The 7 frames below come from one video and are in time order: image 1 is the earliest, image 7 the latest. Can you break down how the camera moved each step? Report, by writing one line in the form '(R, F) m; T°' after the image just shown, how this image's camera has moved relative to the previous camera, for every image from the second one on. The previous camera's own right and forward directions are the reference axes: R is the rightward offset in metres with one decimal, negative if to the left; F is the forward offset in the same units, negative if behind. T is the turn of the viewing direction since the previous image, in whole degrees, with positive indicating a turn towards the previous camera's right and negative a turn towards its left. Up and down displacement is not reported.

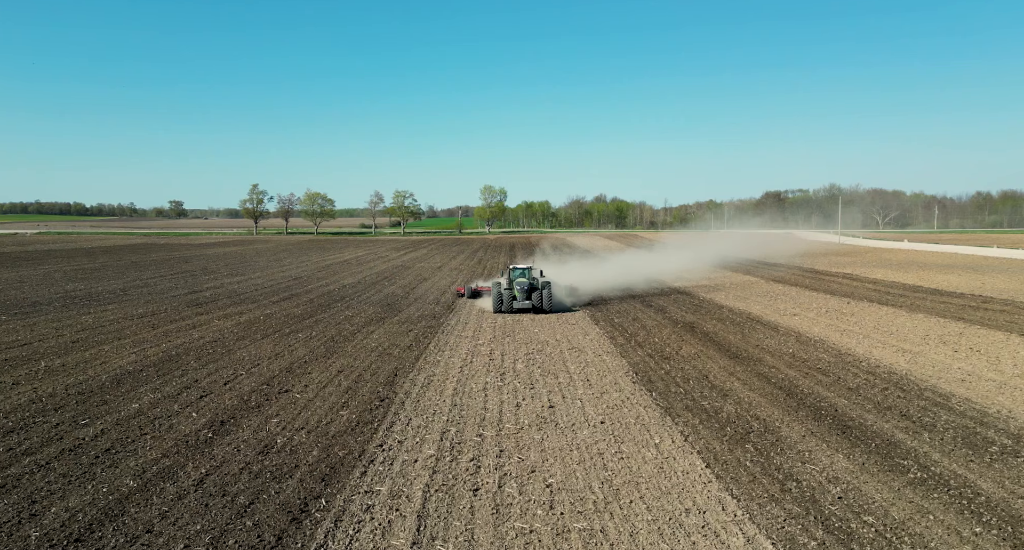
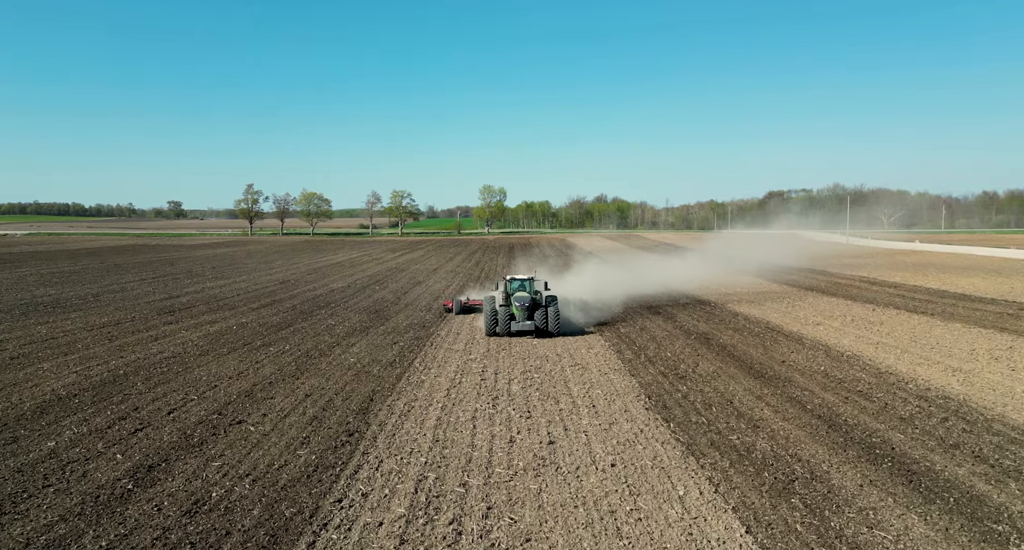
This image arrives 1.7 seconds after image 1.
(+0.1, +1.8) m; 0°
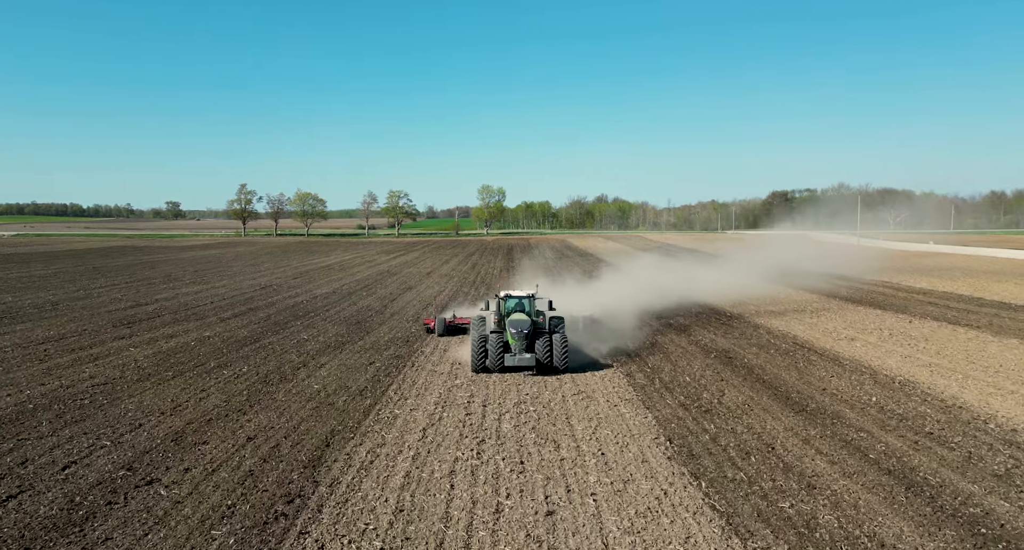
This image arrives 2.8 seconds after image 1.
(+0.2, +2.2) m; 0°
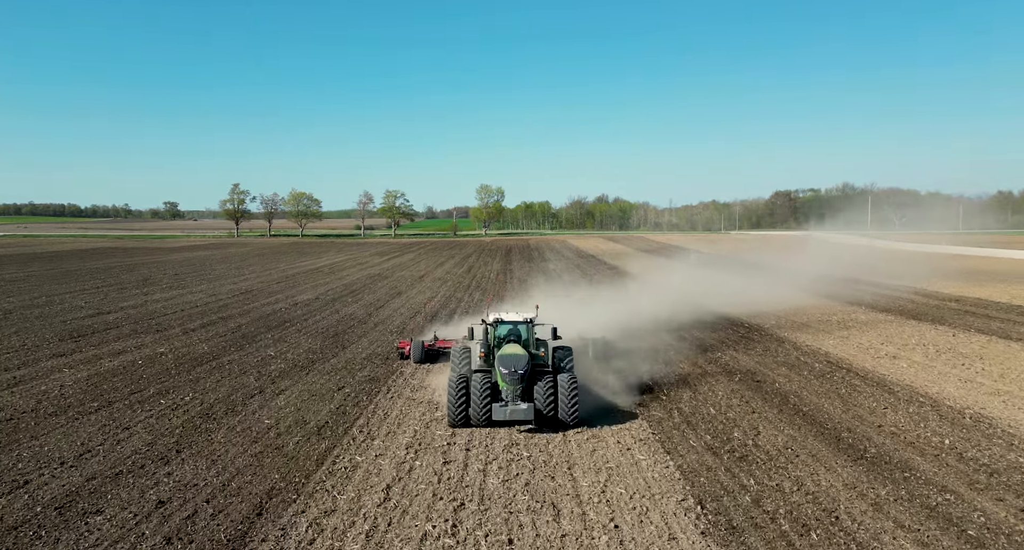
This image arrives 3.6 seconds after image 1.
(+0.2, +2.1) m; 0°
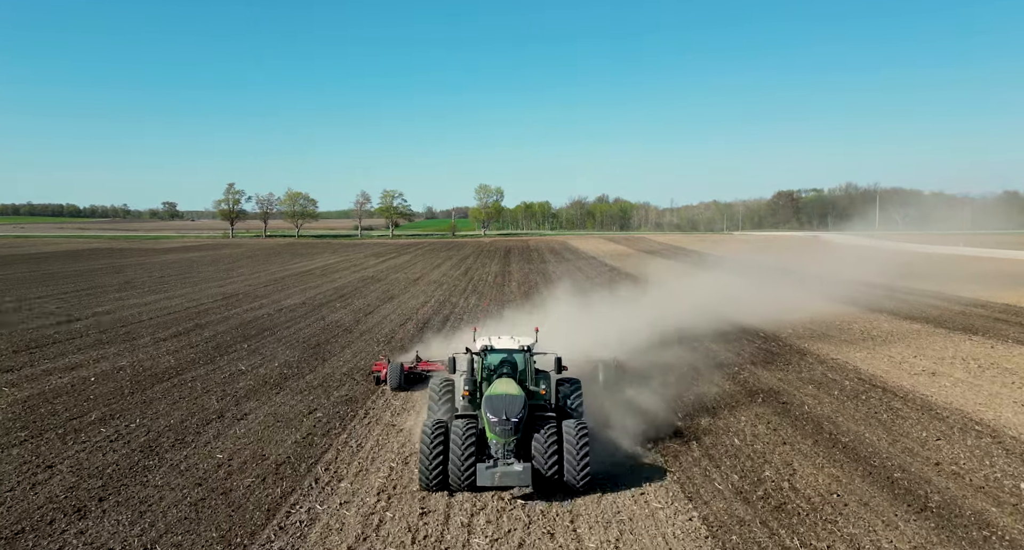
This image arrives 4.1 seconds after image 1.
(+0.1, +1.5) m; 0°
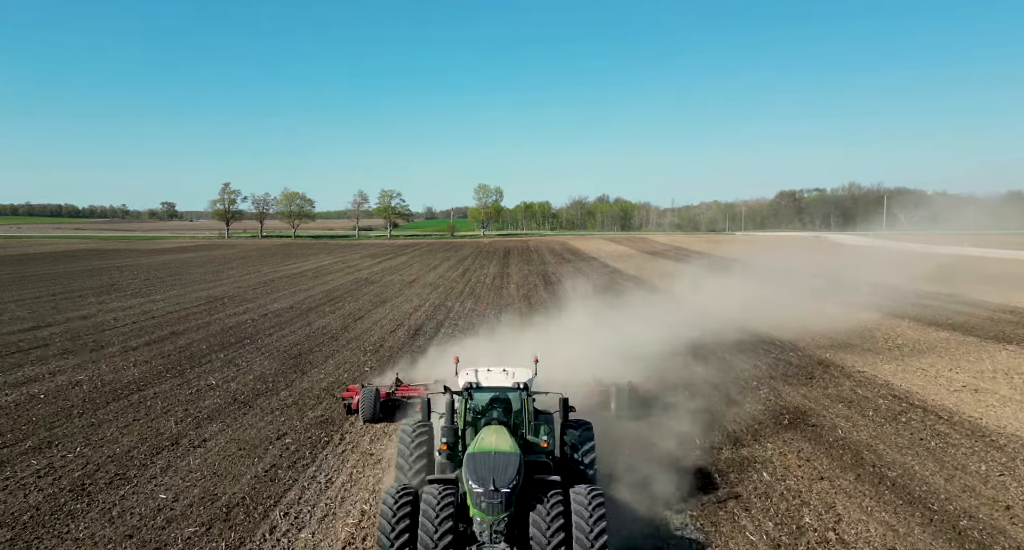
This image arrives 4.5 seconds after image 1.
(+0.1, +1.3) m; 0°
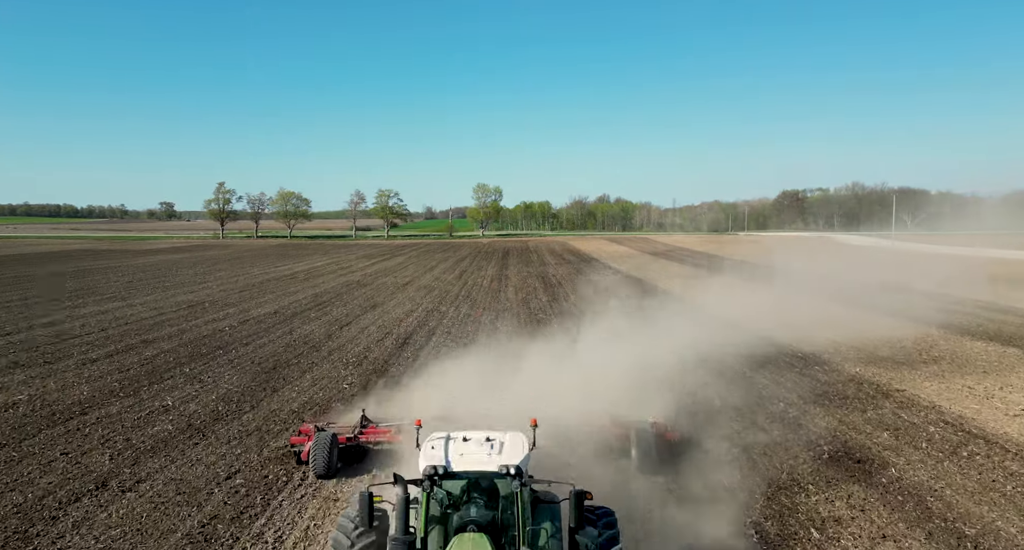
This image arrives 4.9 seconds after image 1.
(+0.1, +1.5) m; 0°
